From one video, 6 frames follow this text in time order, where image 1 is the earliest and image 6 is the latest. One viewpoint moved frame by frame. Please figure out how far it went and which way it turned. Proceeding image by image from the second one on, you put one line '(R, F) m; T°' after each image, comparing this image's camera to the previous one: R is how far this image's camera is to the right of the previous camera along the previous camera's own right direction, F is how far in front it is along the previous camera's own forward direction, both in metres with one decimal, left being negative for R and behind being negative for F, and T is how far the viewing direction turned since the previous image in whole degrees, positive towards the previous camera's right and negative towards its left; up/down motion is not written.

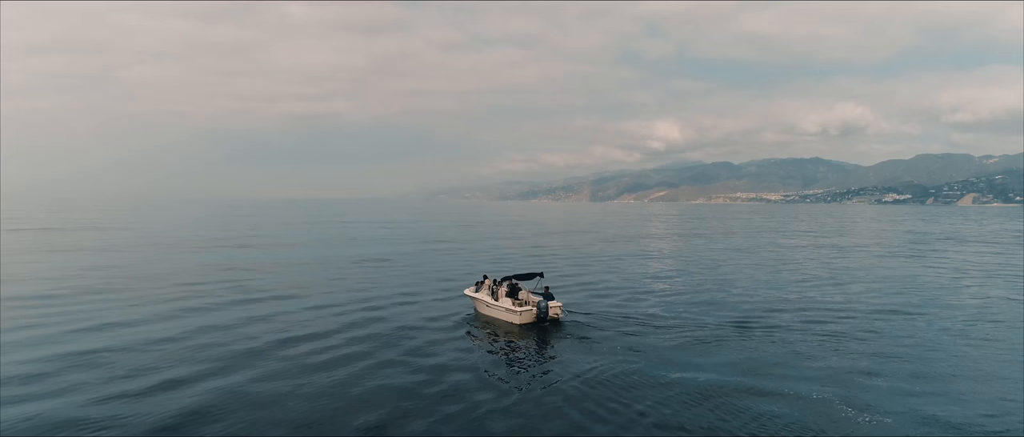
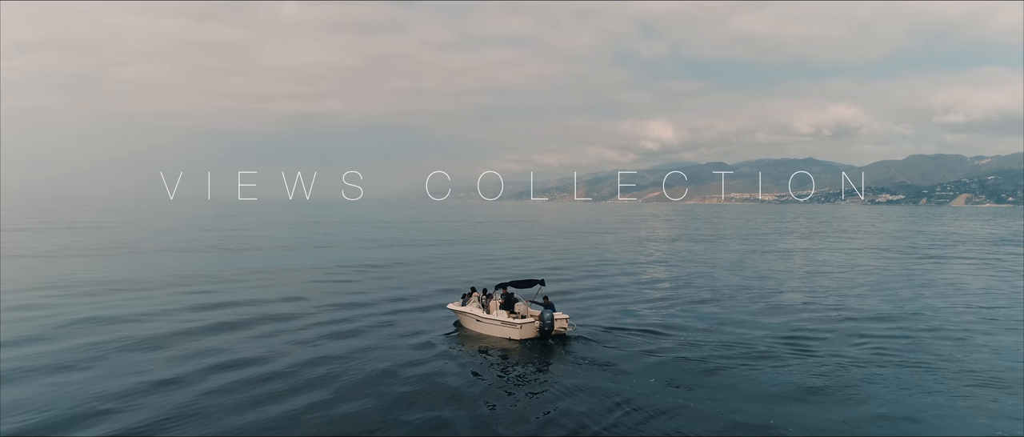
(+0.5, +8.2) m; +1°
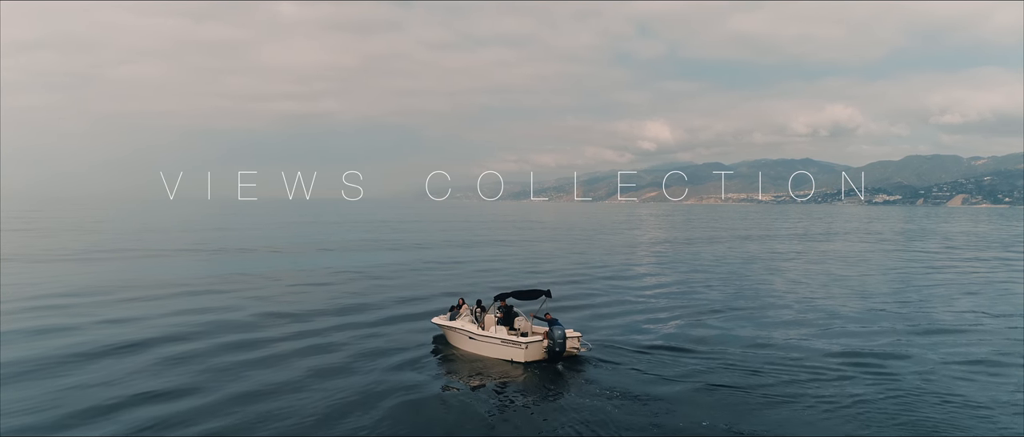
(-0.8, +3.1) m; 0°
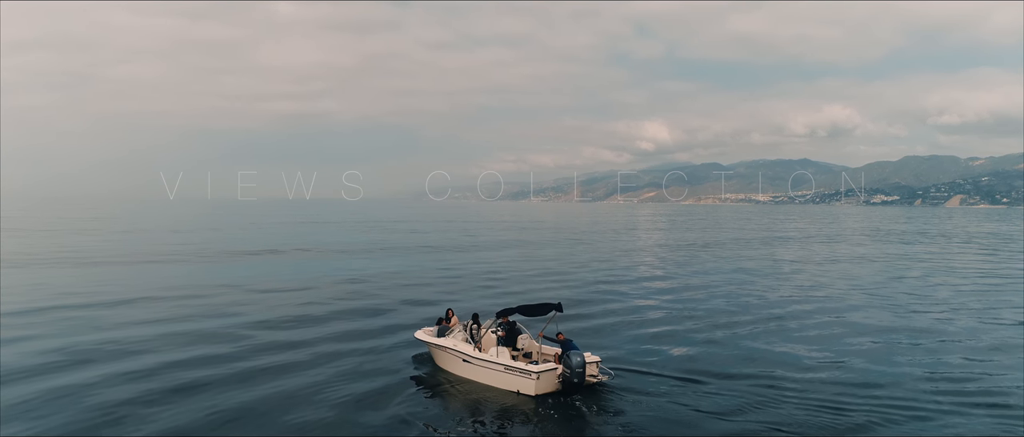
(-0.4, +2.9) m; 0°
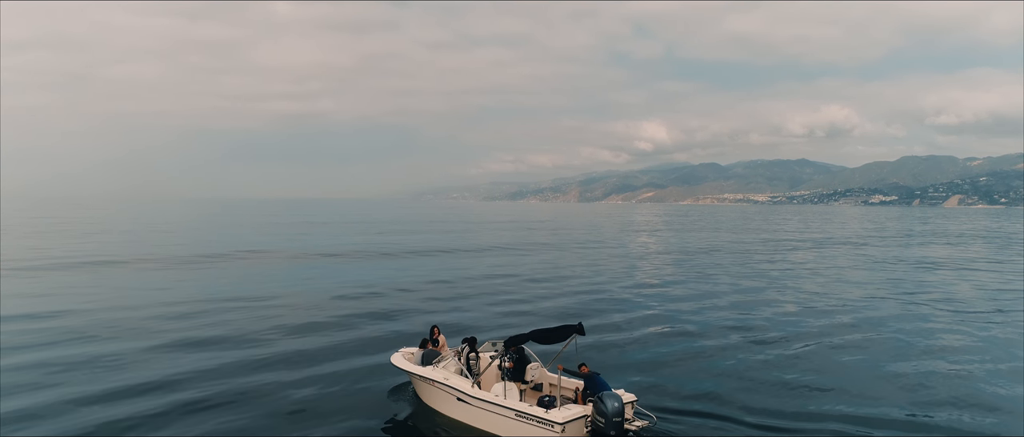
(+0.6, +2.9) m; 0°
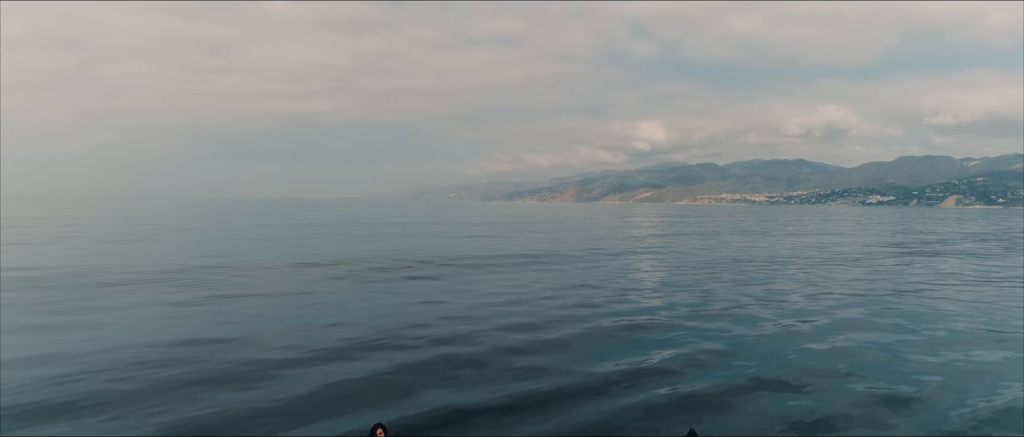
(+0.4, +6.3) m; 0°
